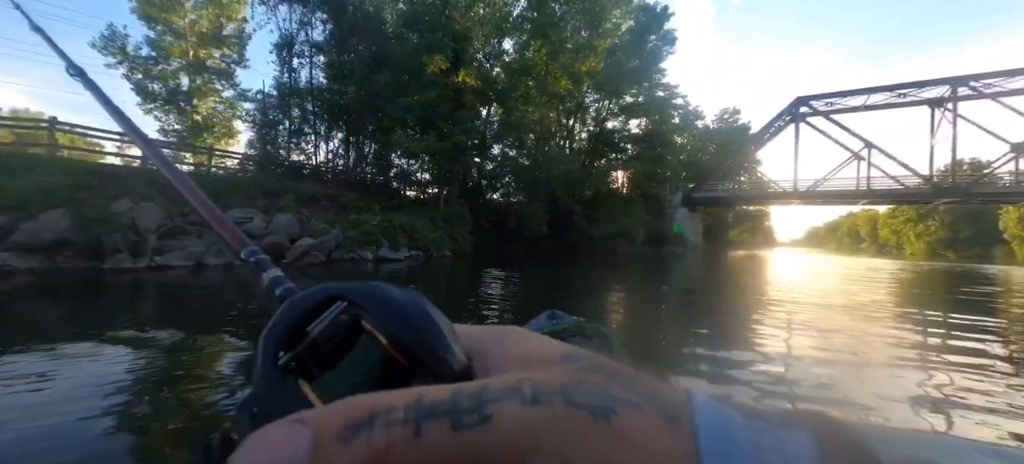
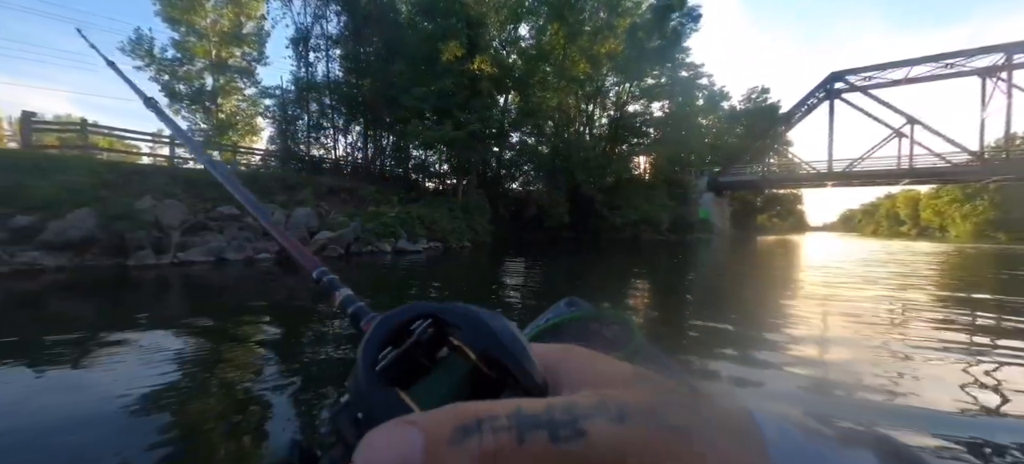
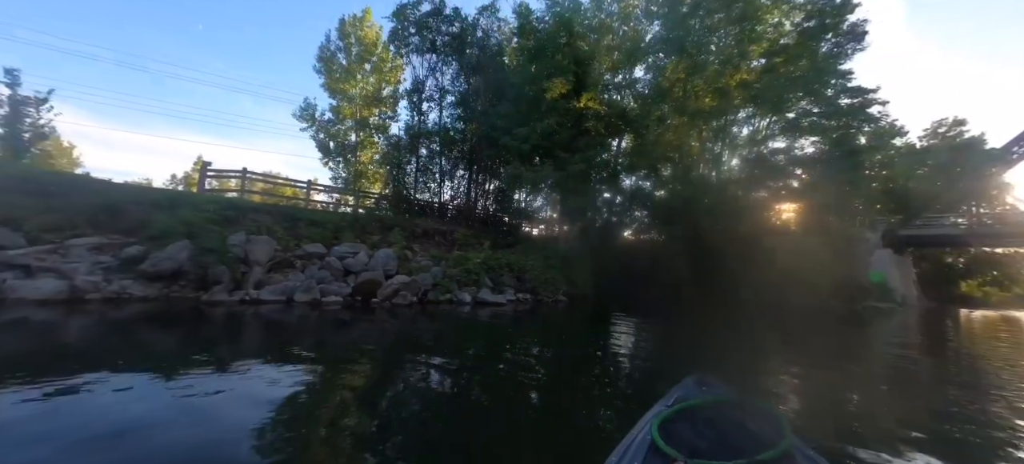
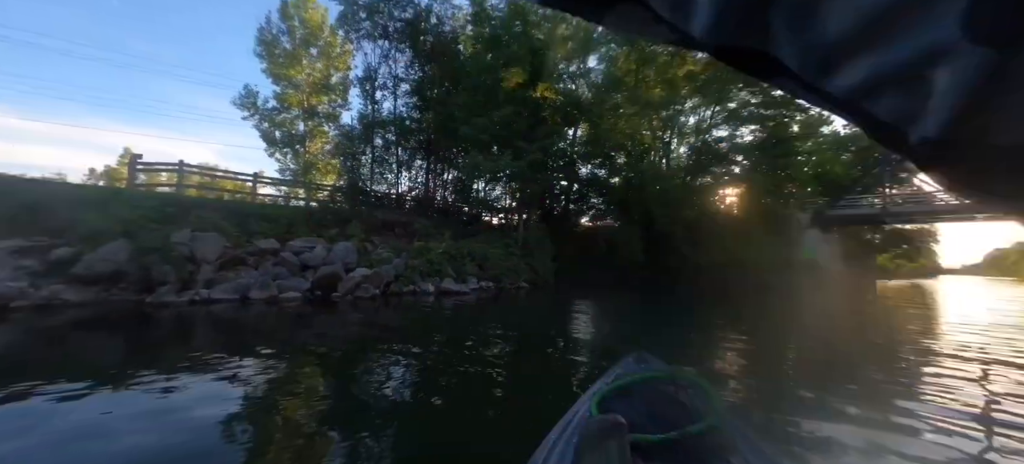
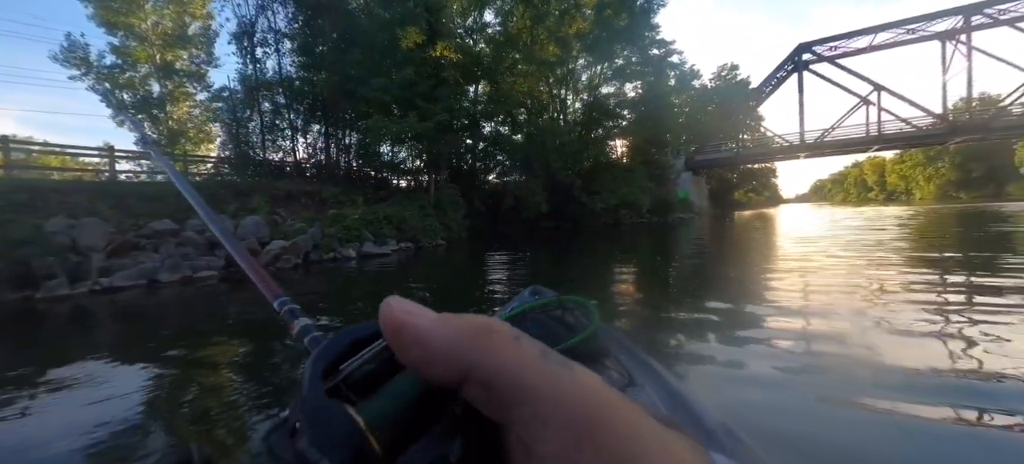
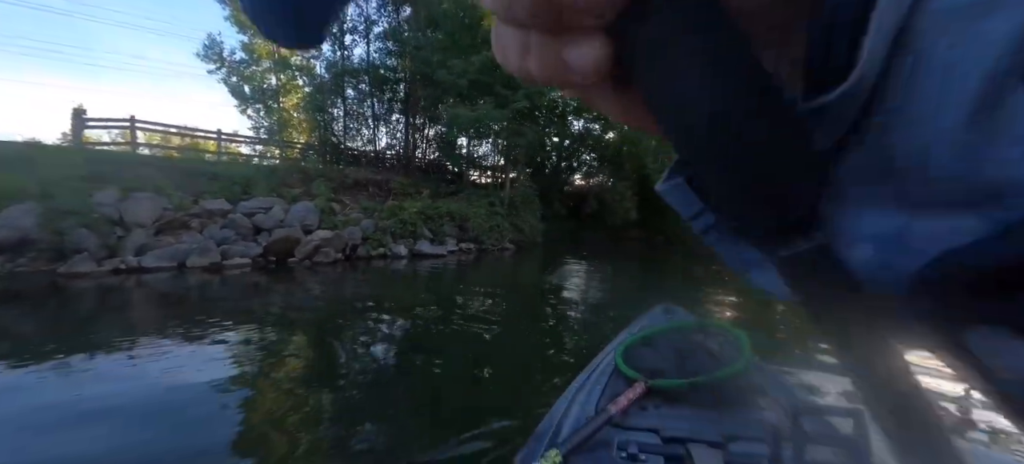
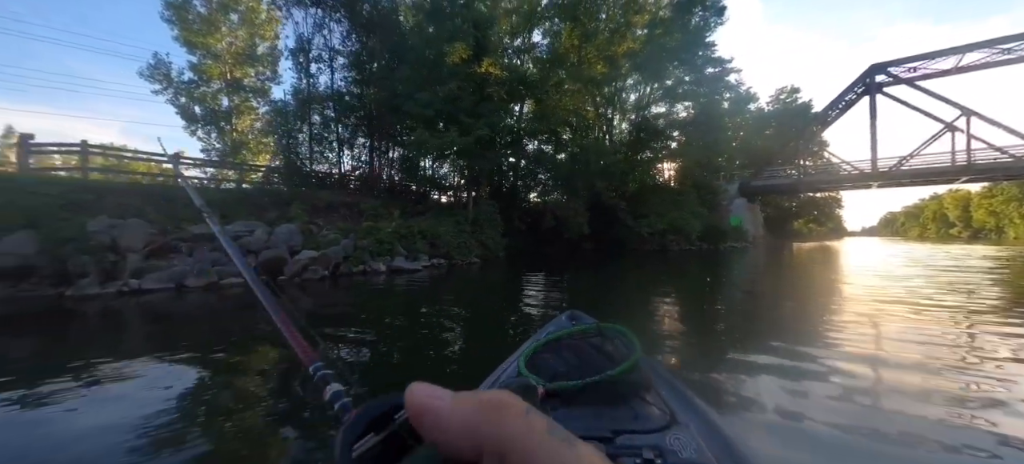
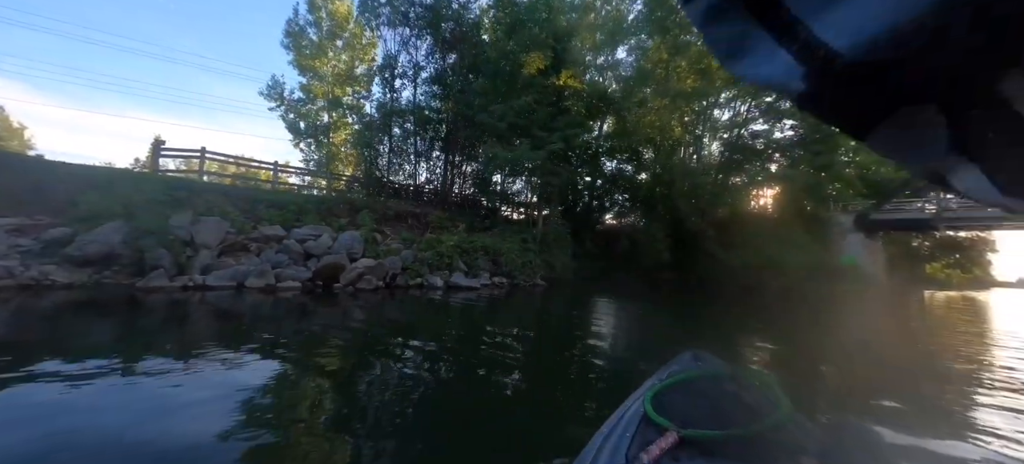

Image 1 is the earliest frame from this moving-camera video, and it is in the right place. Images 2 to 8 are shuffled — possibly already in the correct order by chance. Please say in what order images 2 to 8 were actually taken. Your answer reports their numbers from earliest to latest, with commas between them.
2, 5, 7, 4, 3, 8, 6
